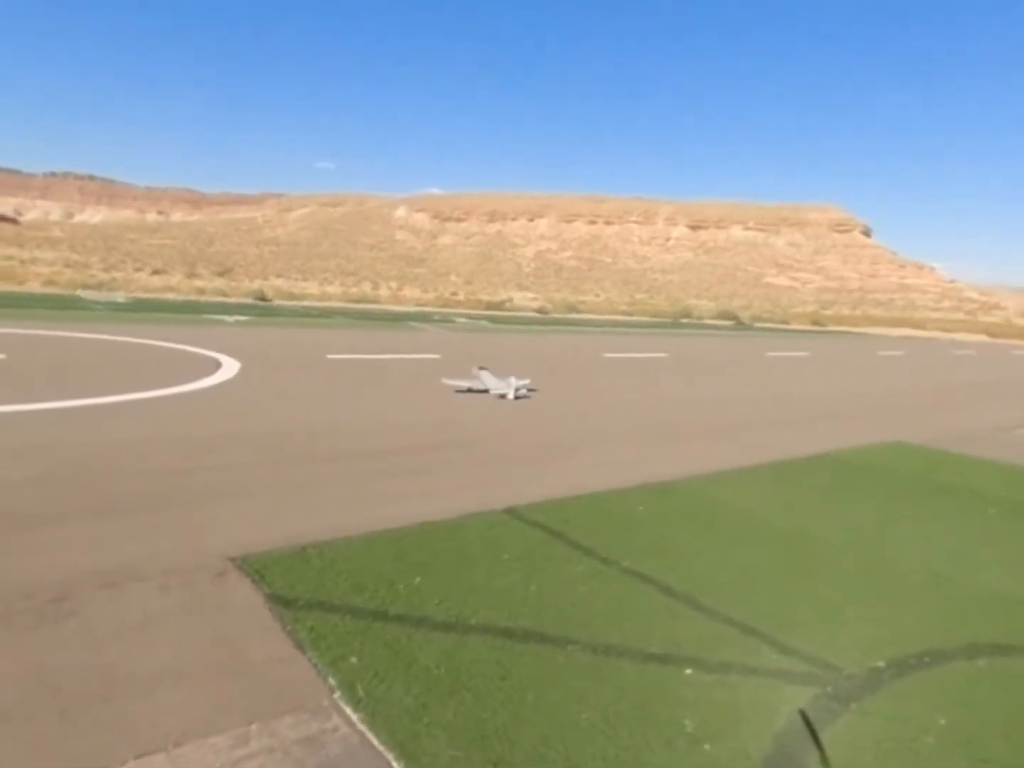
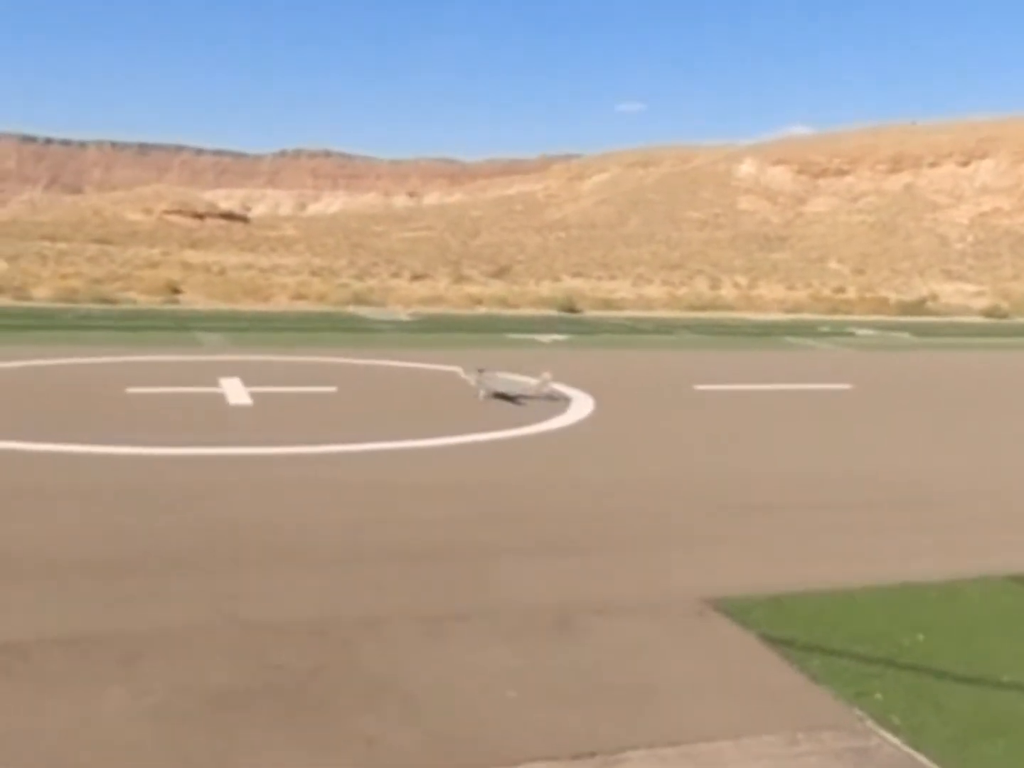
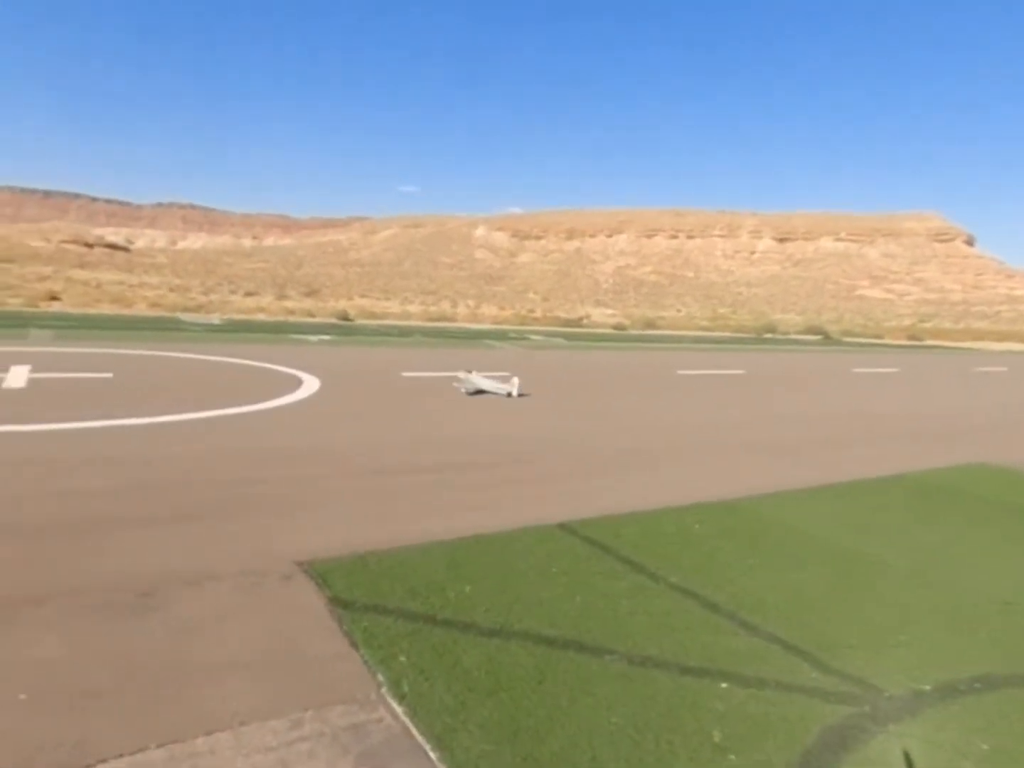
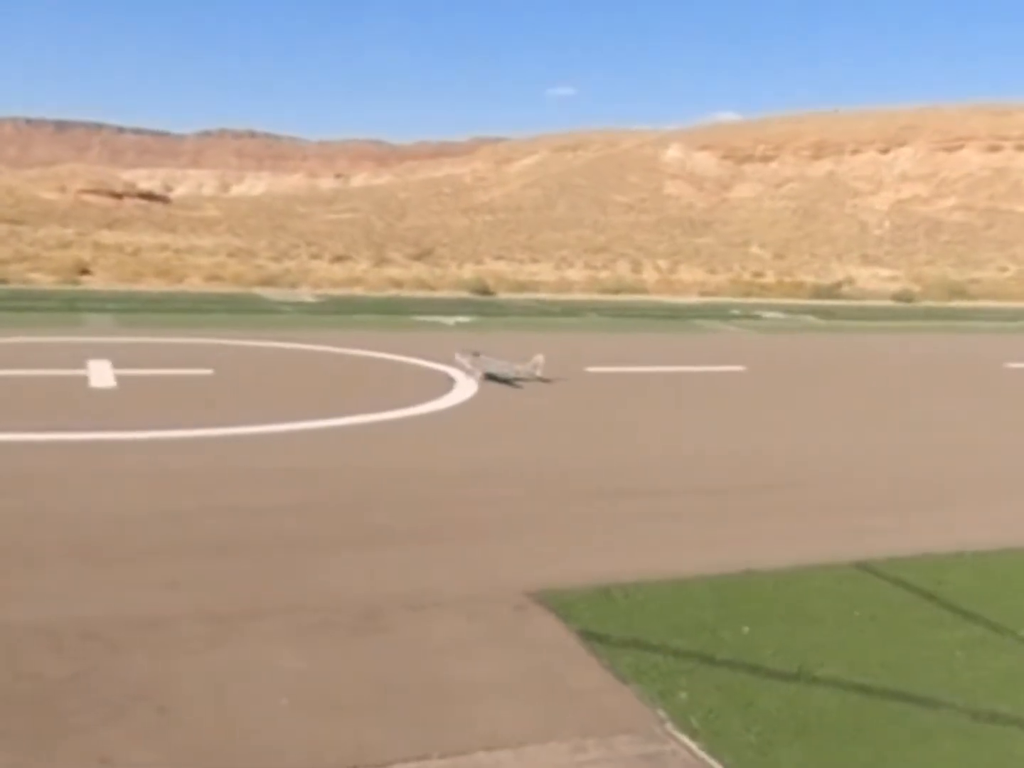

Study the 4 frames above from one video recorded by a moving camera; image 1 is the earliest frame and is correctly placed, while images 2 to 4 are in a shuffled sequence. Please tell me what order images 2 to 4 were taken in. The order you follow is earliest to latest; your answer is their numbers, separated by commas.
3, 4, 2
